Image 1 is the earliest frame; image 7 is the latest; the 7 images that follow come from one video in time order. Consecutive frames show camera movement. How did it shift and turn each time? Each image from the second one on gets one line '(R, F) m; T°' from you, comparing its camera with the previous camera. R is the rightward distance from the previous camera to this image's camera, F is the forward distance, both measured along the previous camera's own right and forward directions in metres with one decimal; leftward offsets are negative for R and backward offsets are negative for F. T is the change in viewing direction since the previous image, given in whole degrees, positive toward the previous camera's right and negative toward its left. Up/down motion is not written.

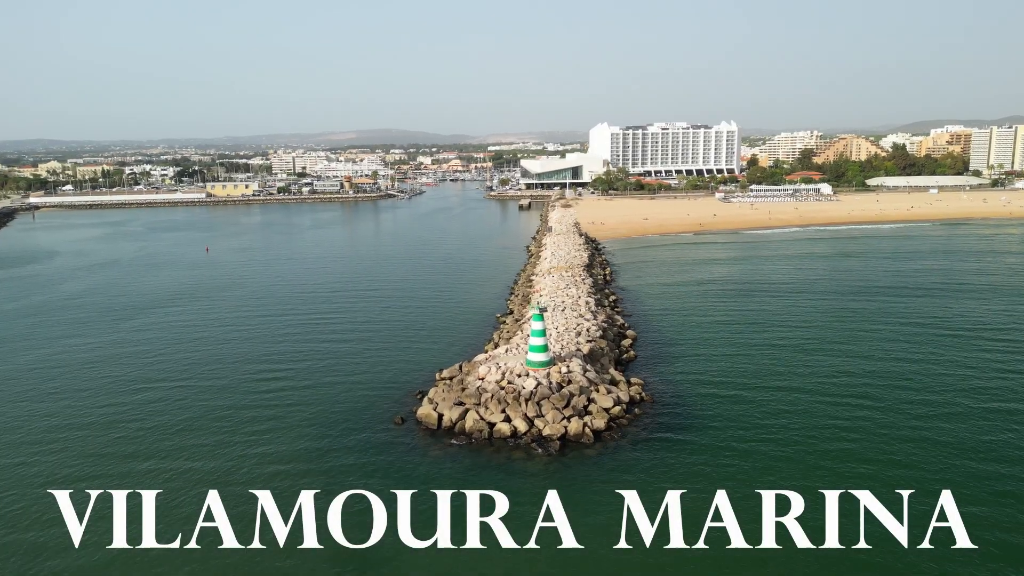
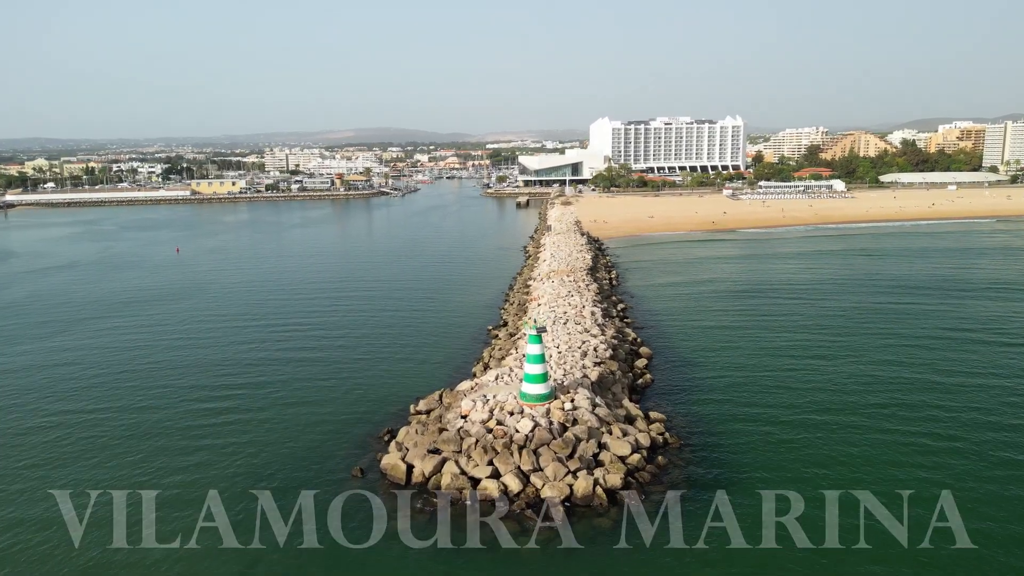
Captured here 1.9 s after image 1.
(+0.1, +2.6) m; 0°
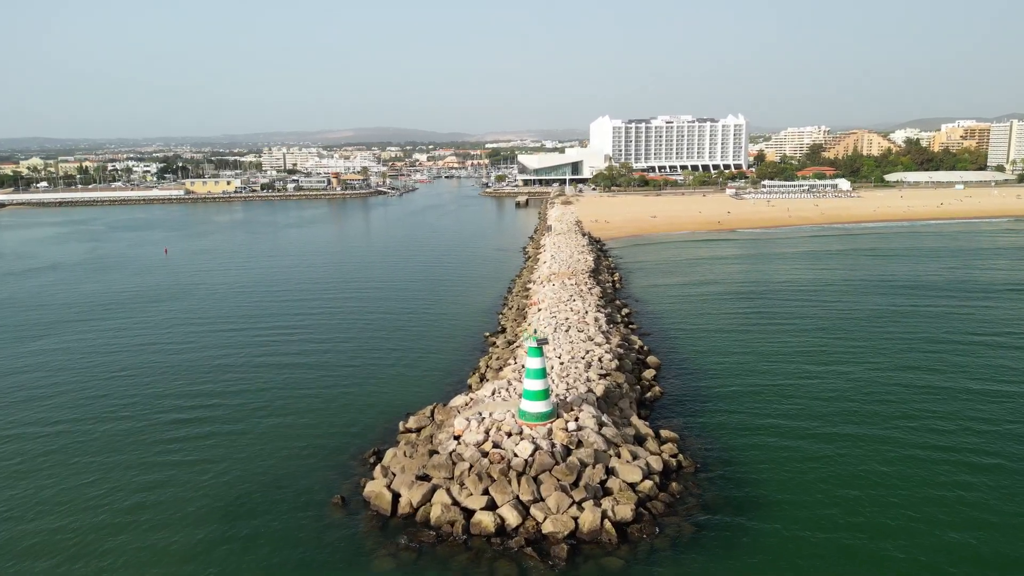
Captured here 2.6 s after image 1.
(0.0, +1.0) m; 0°
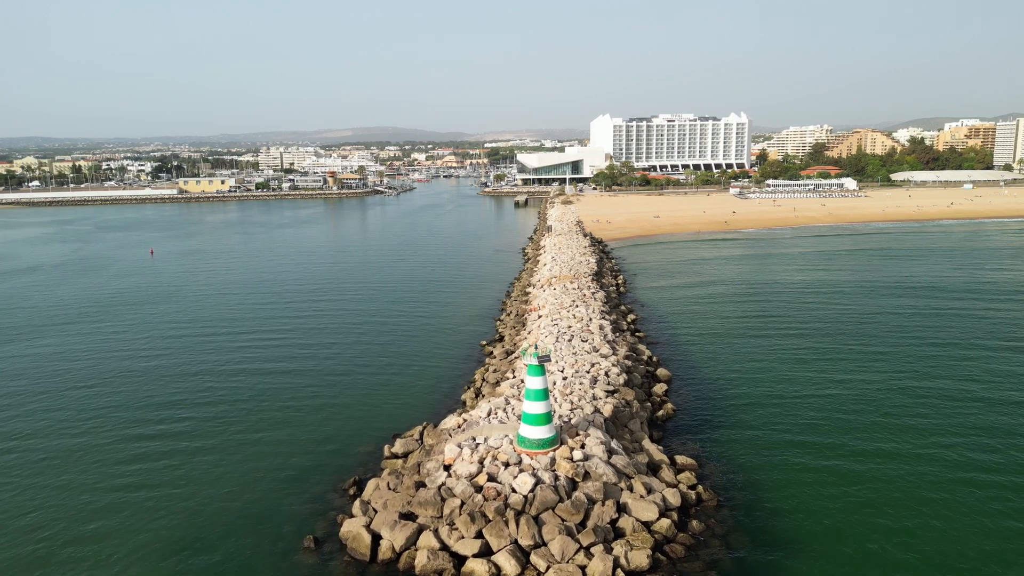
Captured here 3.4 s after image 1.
(0.0, +1.1) m; 0°
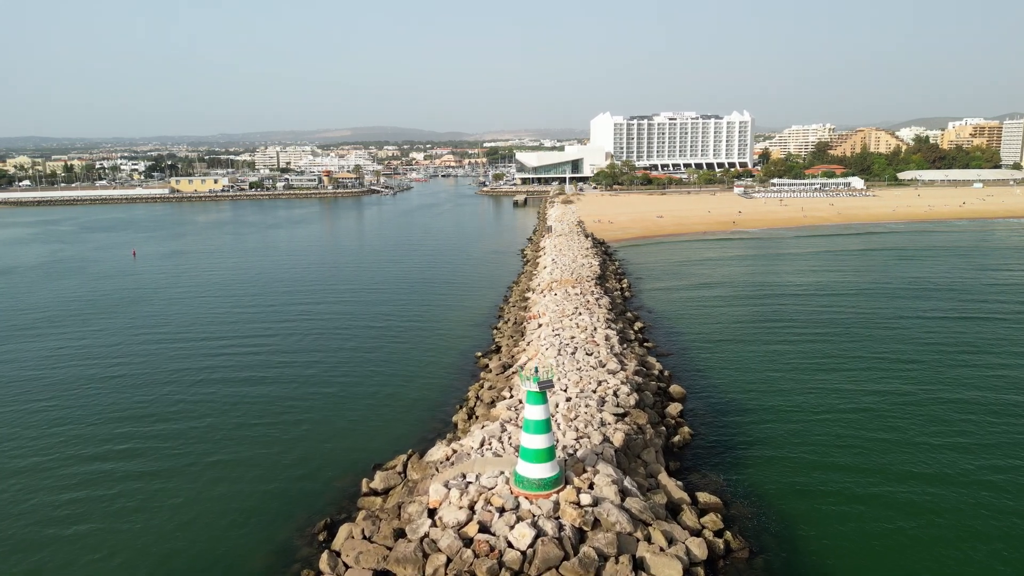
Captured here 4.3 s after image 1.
(0.0, +1.2) m; 0°
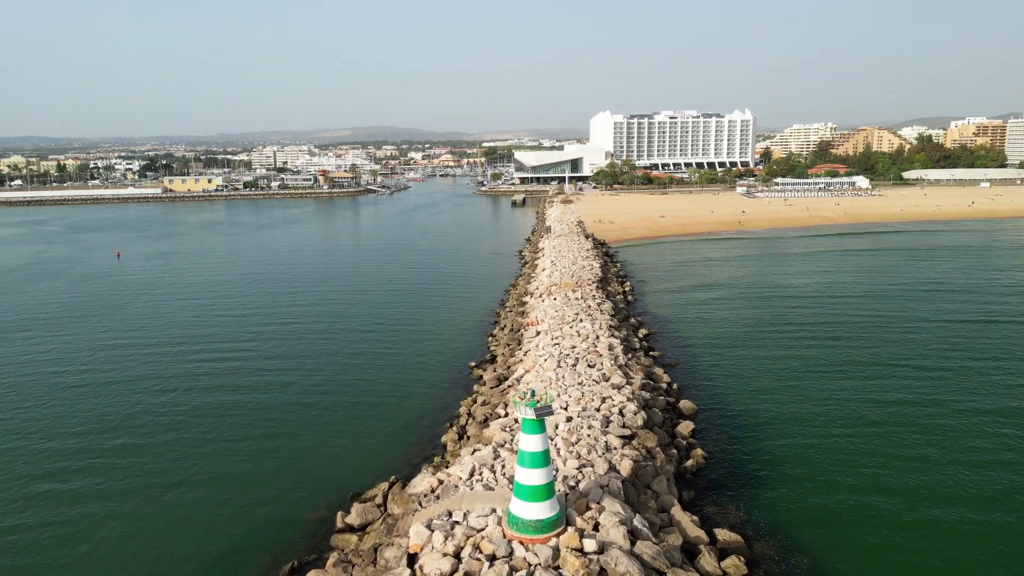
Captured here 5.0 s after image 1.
(+0.1, +0.9) m; 0°
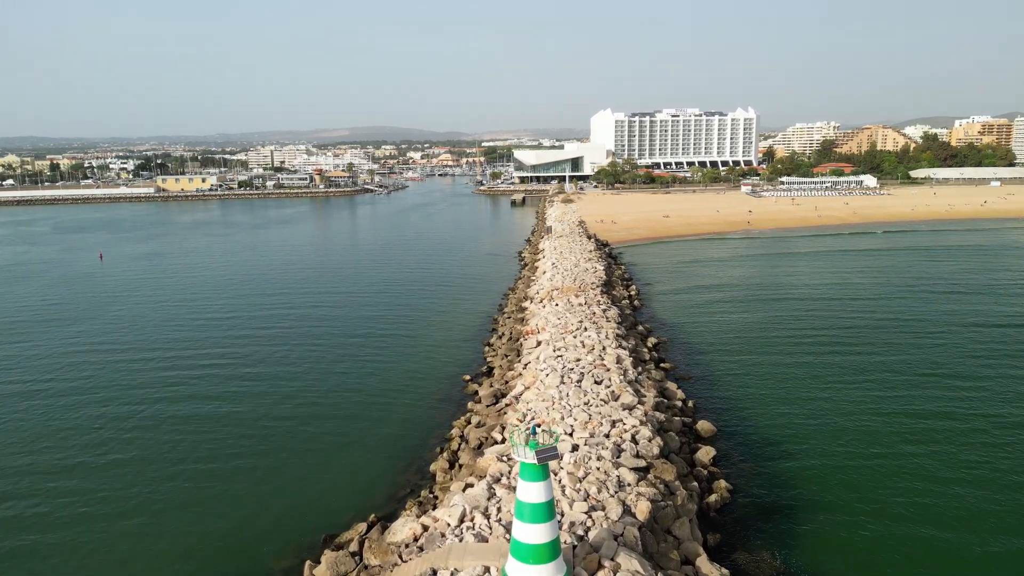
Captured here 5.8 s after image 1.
(0.0, +1.1) m; 0°
